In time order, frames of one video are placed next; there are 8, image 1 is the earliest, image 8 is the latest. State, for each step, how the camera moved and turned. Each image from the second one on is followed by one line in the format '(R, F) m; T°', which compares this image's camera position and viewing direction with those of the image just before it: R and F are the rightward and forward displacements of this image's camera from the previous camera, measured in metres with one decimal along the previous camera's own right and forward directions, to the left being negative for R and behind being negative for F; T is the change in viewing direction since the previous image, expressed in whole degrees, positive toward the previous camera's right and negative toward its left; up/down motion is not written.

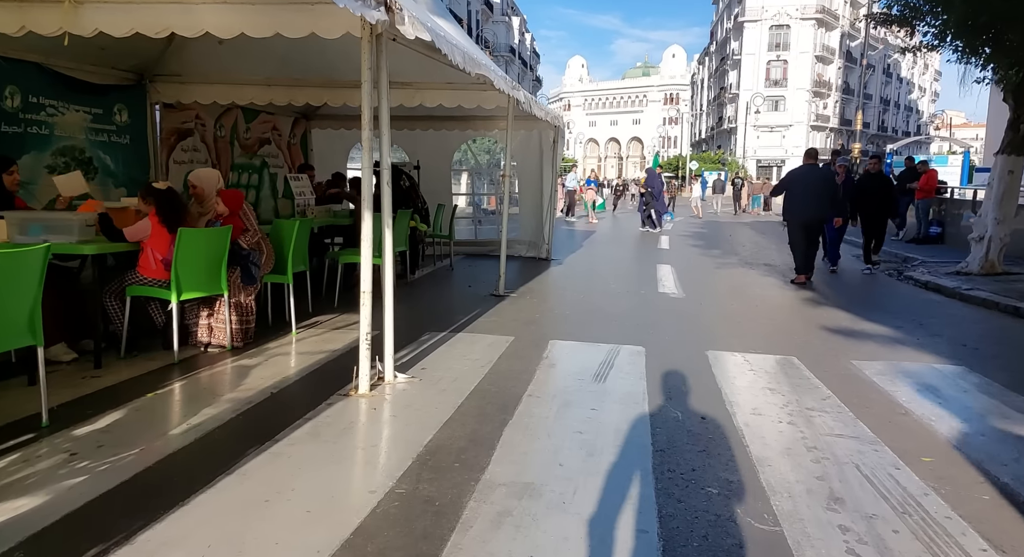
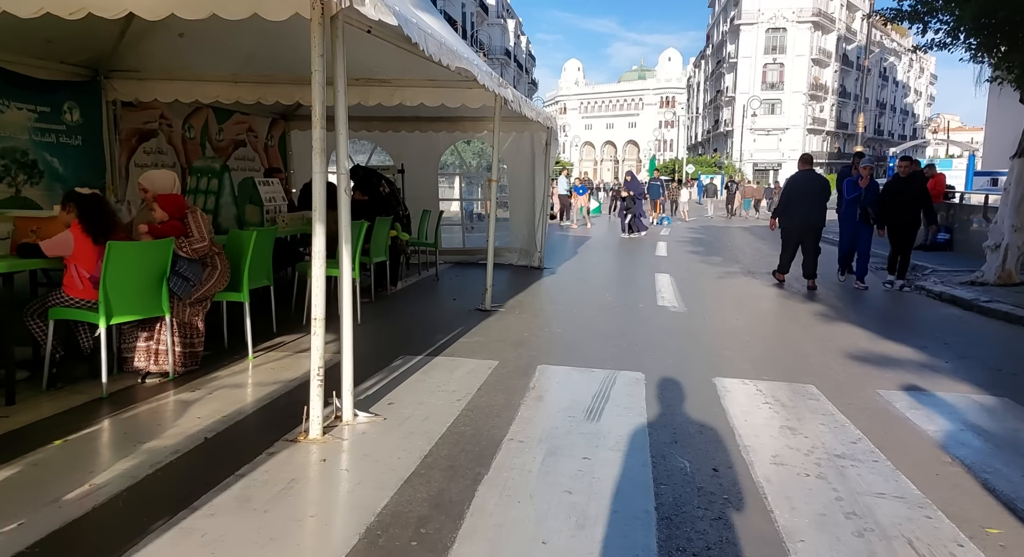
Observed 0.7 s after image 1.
(+0.1, +0.6) m; 0°
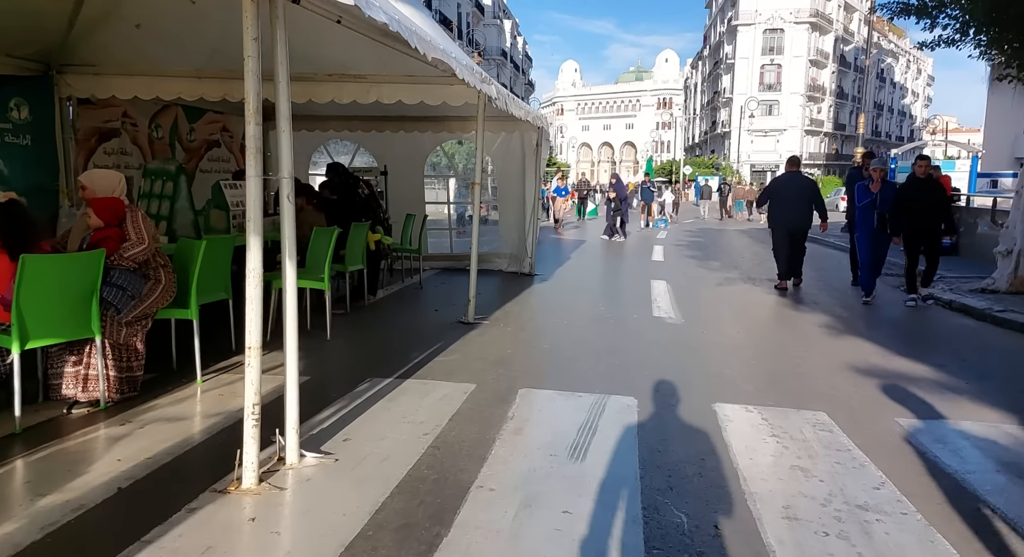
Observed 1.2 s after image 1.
(+0.1, +0.5) m; 0°
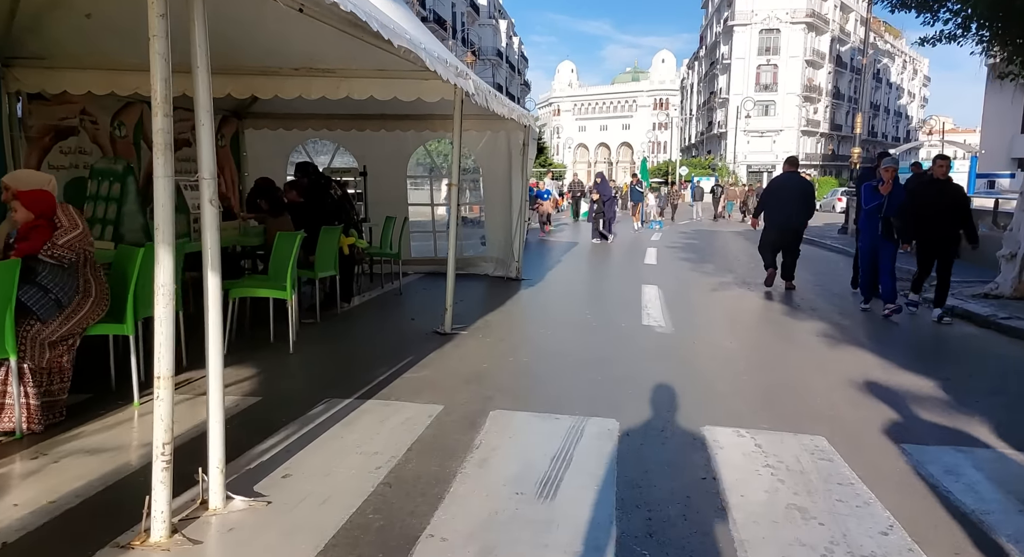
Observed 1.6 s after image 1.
(+0.2, +0.4) m; 0°
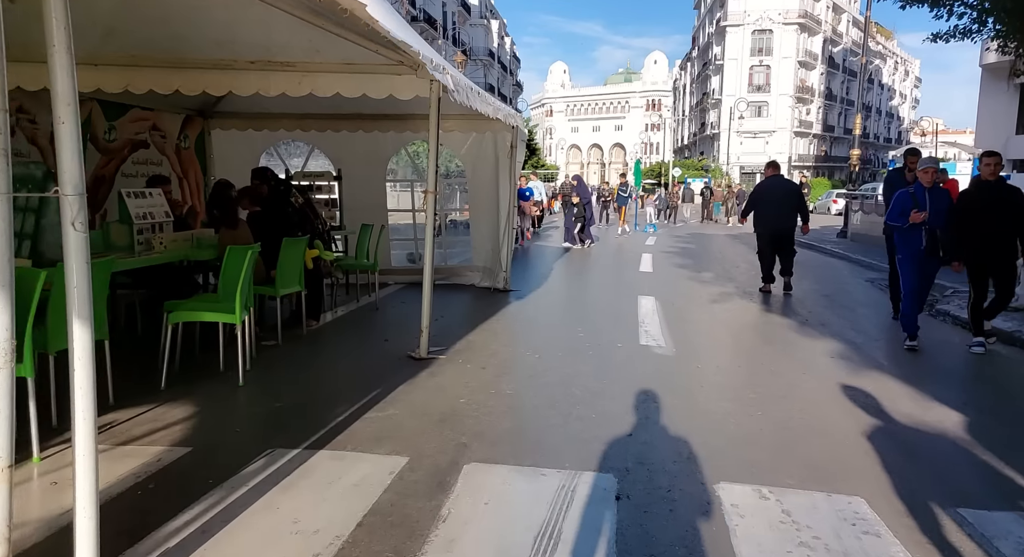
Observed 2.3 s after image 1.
(+0.1, +0.6) m; +1°
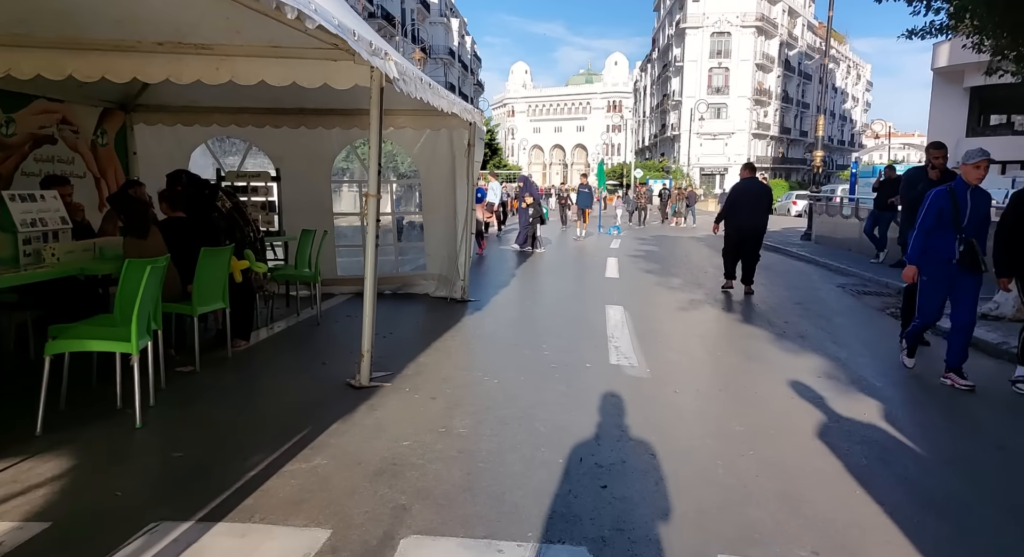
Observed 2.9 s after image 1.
(+0.1, +0.6) m; +3°
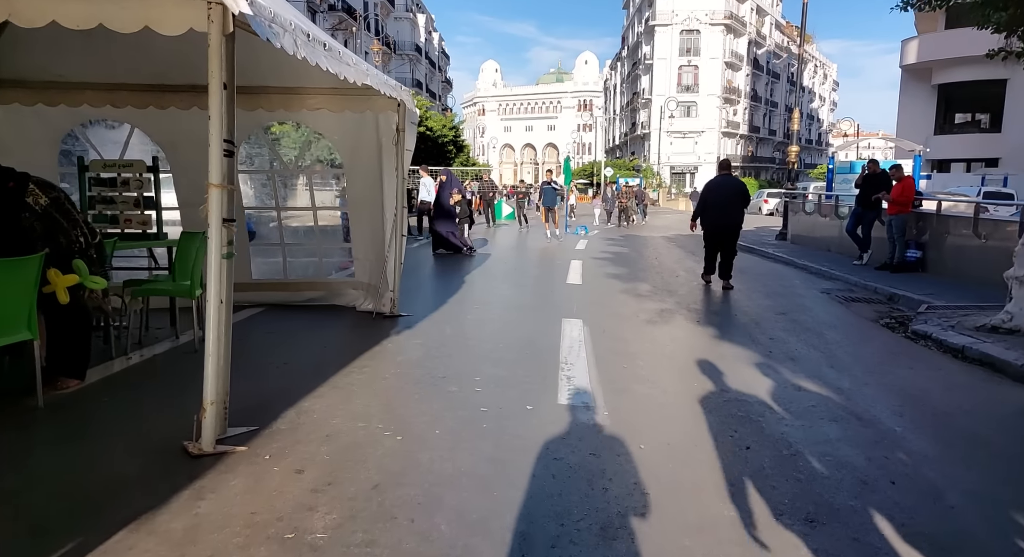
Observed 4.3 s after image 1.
(+0.4, +1.2) m; +3°
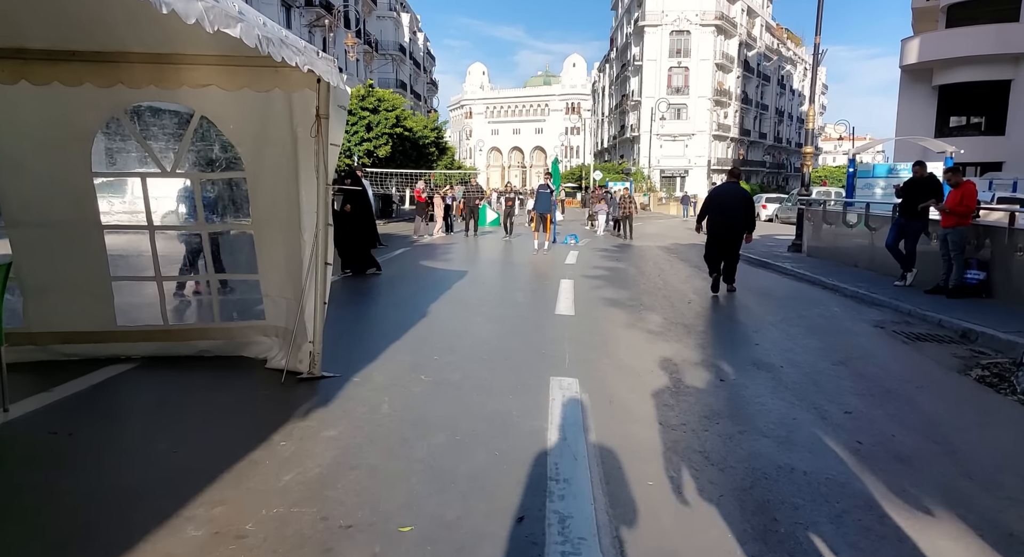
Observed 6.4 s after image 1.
(+0.2, +2.0) m; +1°
